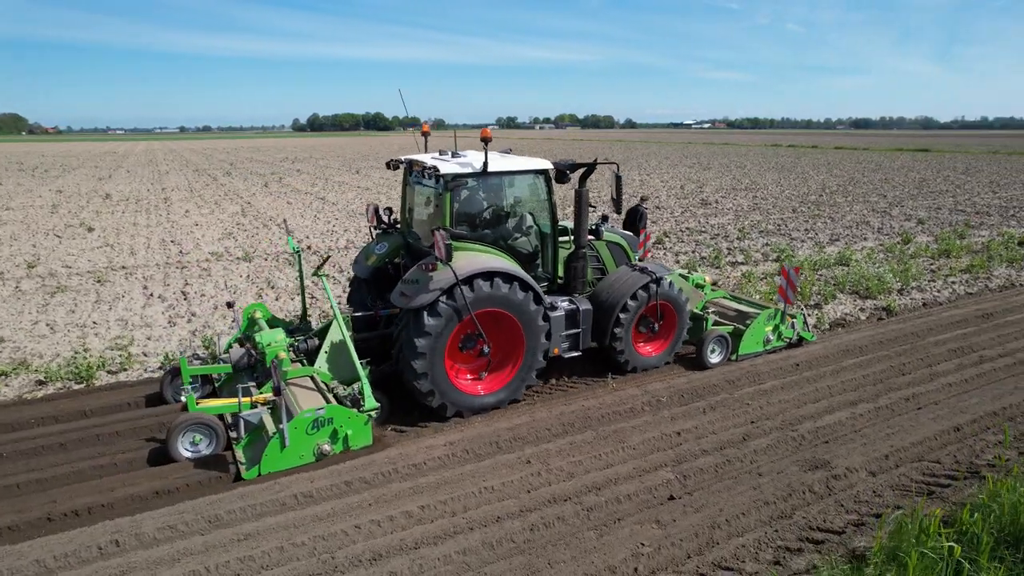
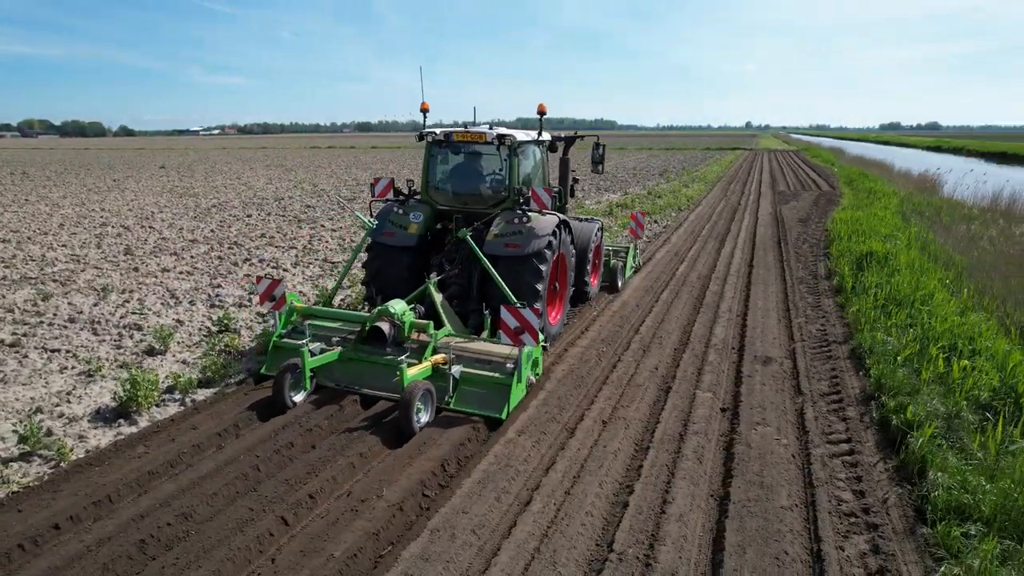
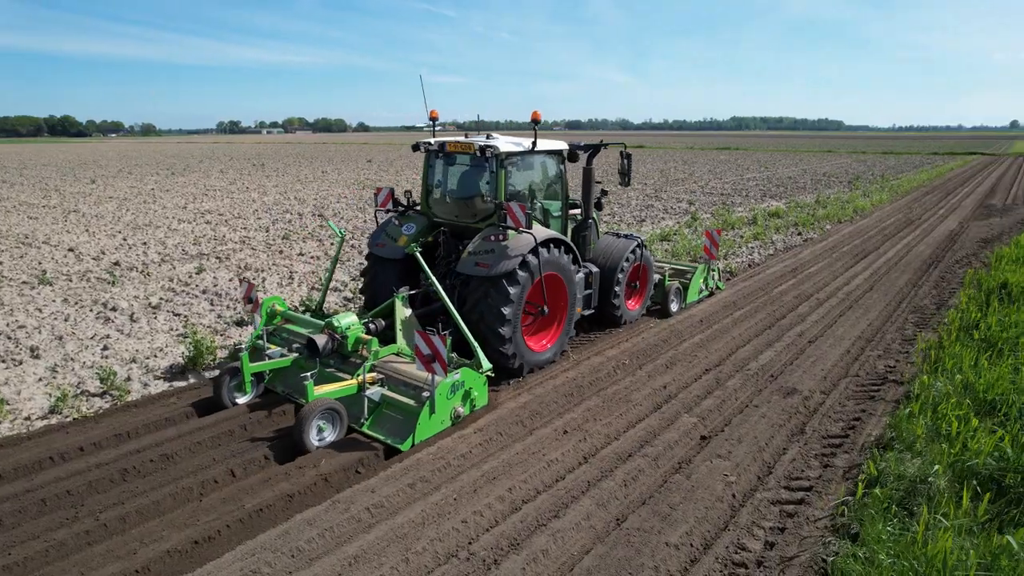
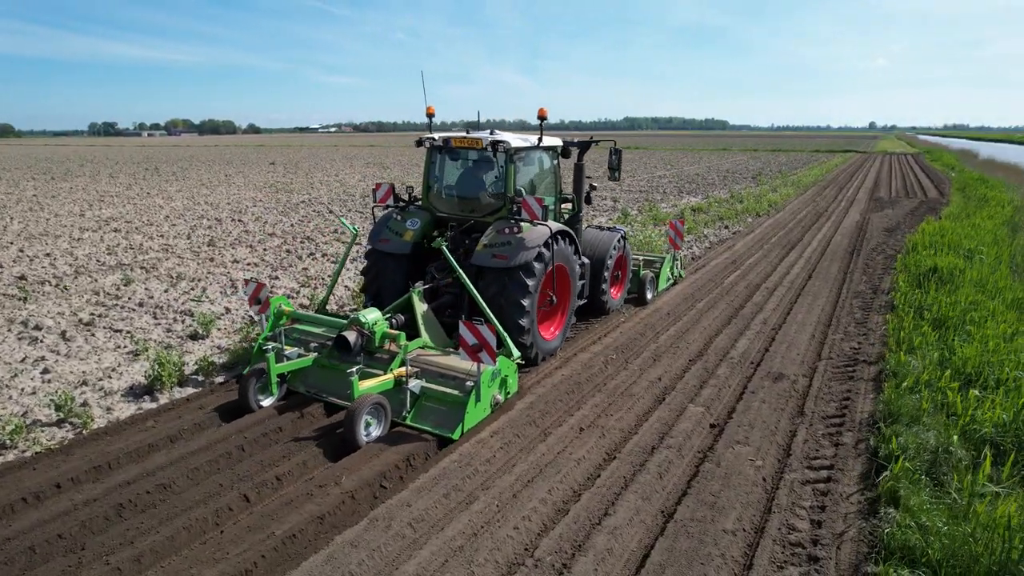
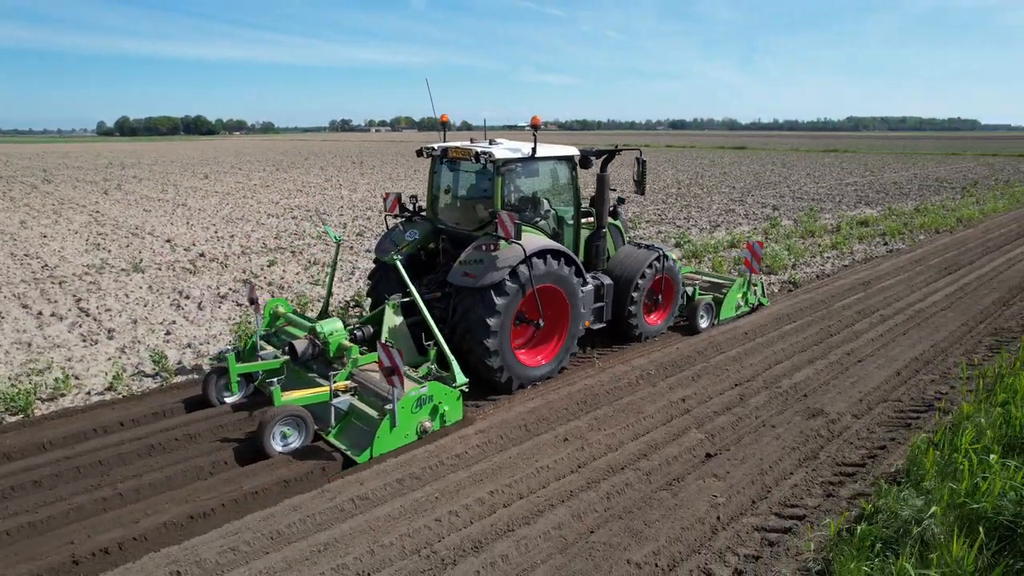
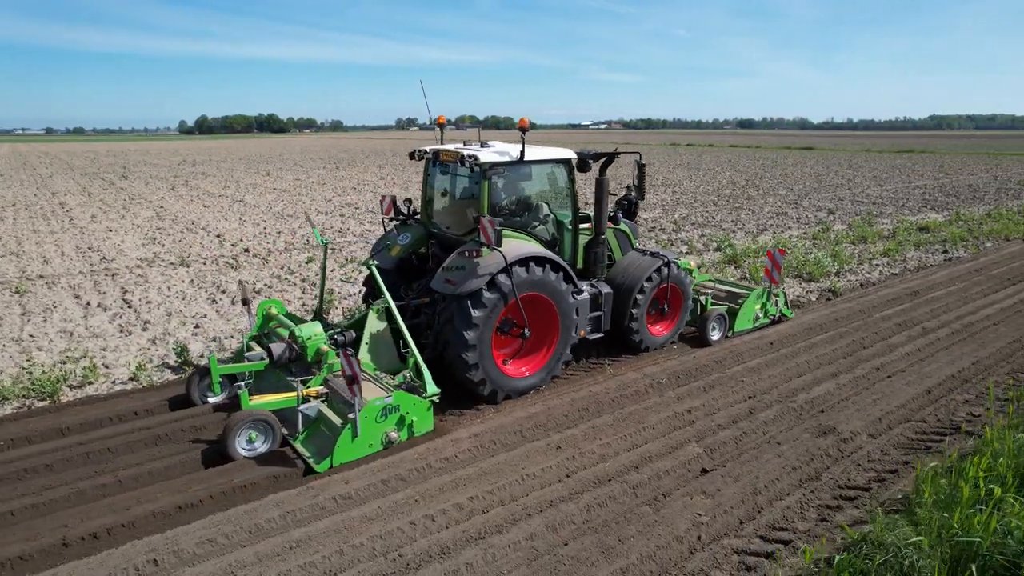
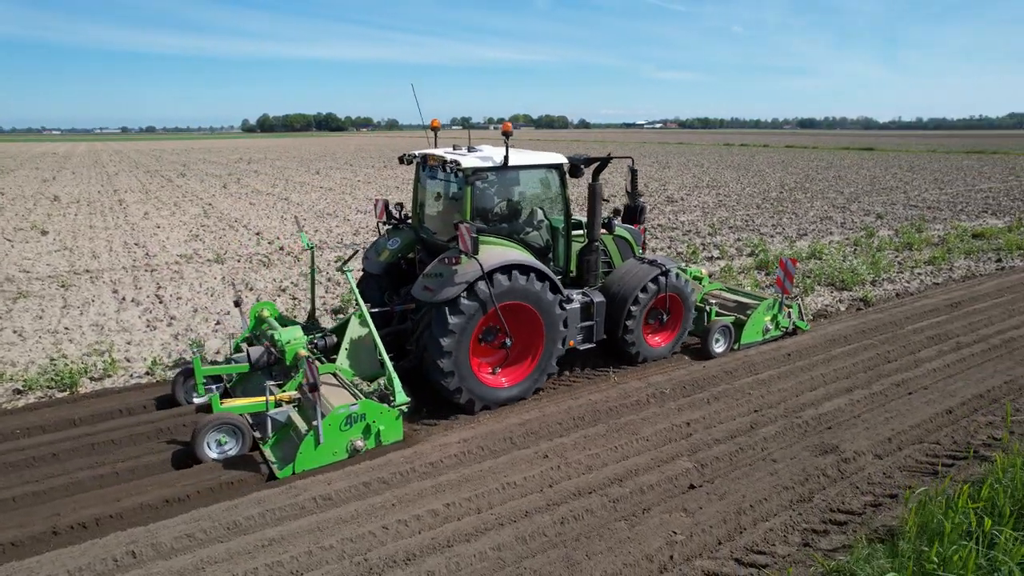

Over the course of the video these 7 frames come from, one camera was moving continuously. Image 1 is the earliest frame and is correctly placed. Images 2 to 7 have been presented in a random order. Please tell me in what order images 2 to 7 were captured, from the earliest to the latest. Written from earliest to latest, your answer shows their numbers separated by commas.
7, 6, 5, 3, 4, 2
